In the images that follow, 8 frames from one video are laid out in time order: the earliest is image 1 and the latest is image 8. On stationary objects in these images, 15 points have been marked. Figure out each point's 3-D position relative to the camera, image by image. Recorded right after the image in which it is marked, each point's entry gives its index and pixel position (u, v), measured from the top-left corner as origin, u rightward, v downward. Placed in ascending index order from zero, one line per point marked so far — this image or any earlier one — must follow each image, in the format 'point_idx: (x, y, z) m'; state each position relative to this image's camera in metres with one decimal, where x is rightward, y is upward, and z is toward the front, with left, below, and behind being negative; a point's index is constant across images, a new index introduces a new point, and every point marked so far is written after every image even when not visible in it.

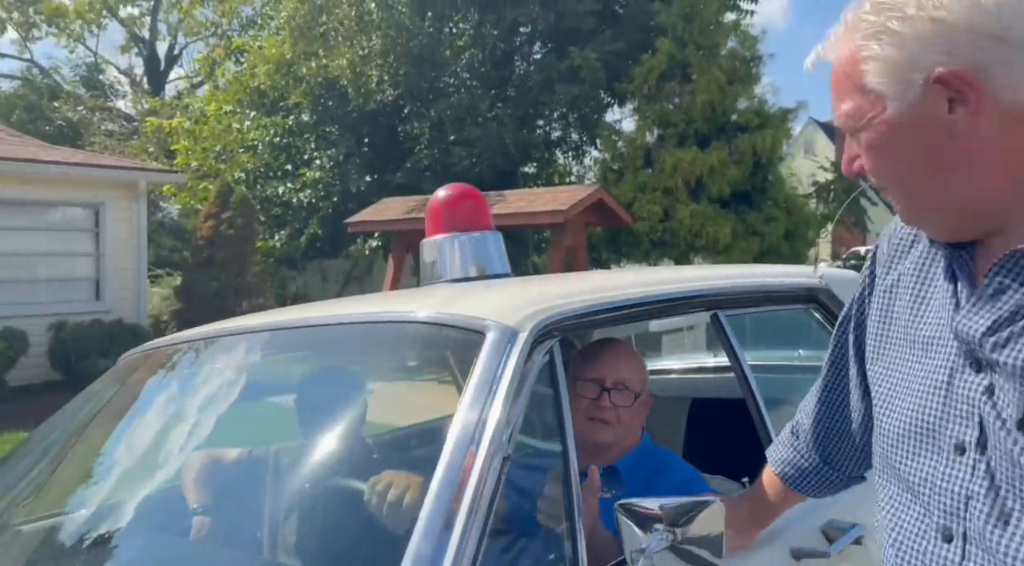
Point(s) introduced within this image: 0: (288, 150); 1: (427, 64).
0: (-3.0, +2.0, +13.3) m
1: (-0.9, +2.5, +10.4) m
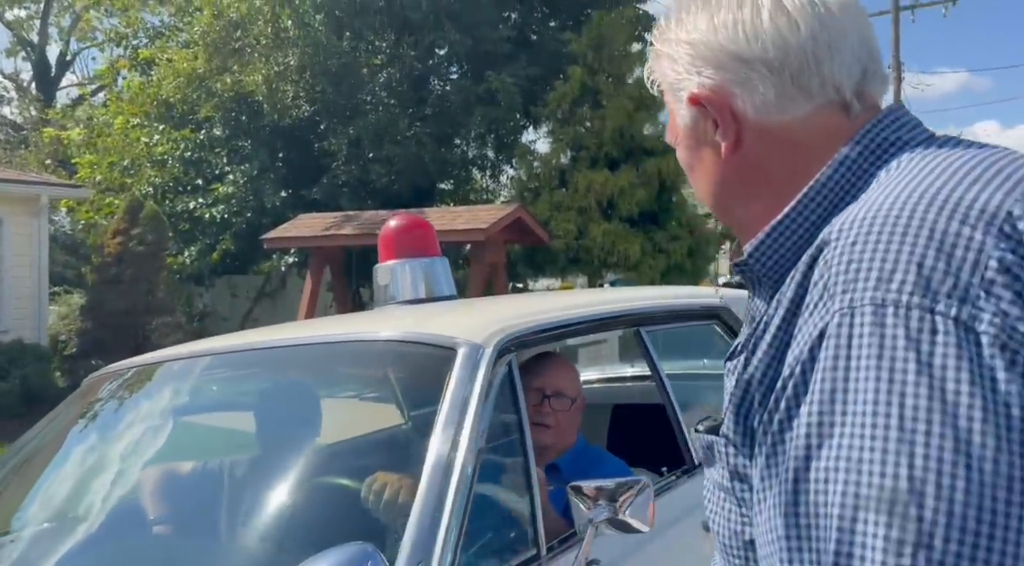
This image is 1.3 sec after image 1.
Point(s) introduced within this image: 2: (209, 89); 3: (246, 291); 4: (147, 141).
0: (-4.3, +1.8, +13.1) m
1: (-1.9, +2.4, +10.4) m
2: (-4.0, +2.9, +13.4) m
3: (-4.3, -0.1, +14.4) m
4: (-5.2, +2.3, +13.8) m
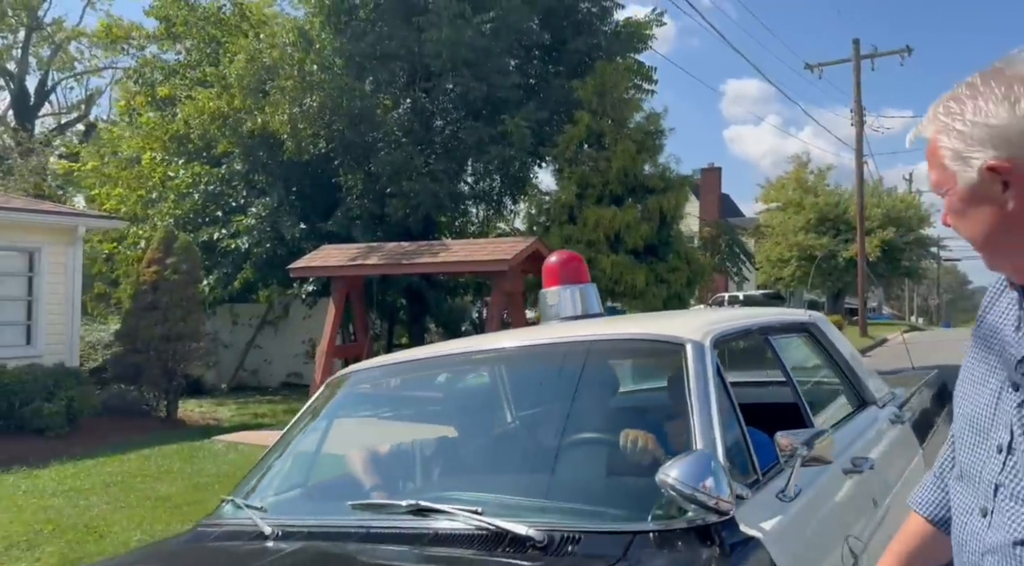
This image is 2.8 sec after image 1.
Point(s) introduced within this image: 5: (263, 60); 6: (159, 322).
0: (-4.3, +1.3, +13.6) m
1: (-1.8, +2.0, +11.1) m
2: (-4.1, +2.5, +14.0) m
3: (-4.4, -0.6, +14.9) m
4: (-5.3, +1.9, +14.3) m
5: (-3.0, +2.8, +11.1) m
6: (-3.8, -0.4, +9.6) m
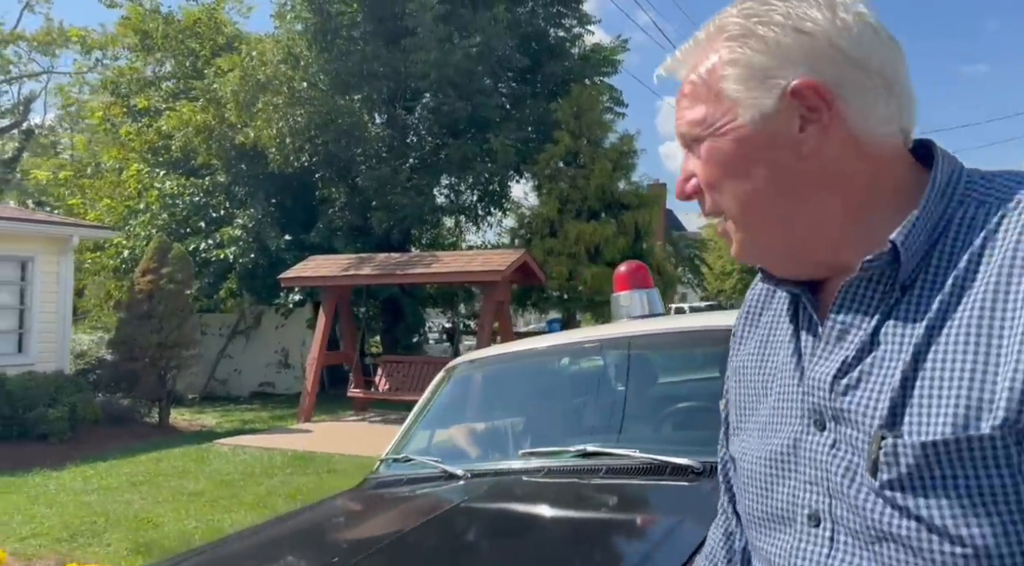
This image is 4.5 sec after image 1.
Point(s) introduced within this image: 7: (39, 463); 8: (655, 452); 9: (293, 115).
0: (-4.8, +1.2, +13.9) m
1: (-2.1, +1.9, +11.5) m
2: (-4.6, +2.3, +14.3) m
3: (-5.0, -0.8, +15.1) m
4: (-5.8, +1.7, +14.5) m
5: (-3.3, +2.7, +11.4) m
6: (-4.0, -0.5, +9.9) m
7: (-4.2, -2.1, +8.2) m
8: (+0.4, -0.5, +2.5) m
9: (-2.8, +2.2, +11.4) m
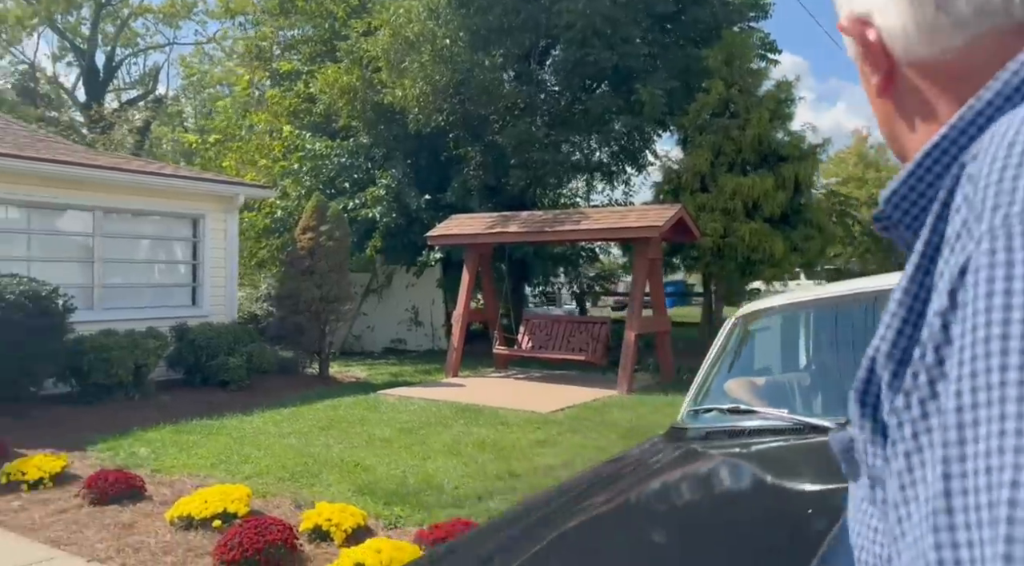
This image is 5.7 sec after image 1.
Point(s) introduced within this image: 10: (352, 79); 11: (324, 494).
0: (-2.6, +1.8, +14.2) m
1: (-0.3, +2.4, +11.6) m
2: (-2.4, +3.0, +14.6) m
3: (-2.7, -0.1, +15.5) m
4: (-3.6, +2.4, +14.9) m
5: (-1.4, +3.2, +11.6) m
6: (-2.3, 0.0, +10.2) m
7: (-2.7, -1.6, +8.6) m
8: (+1.3, -0.3, +2.4) m
9: (-1.0, +2.7, +11.5) m
10: (-2.7, +3.5, +15.3) m
11: (-1.2, -1.2, +5.4) m
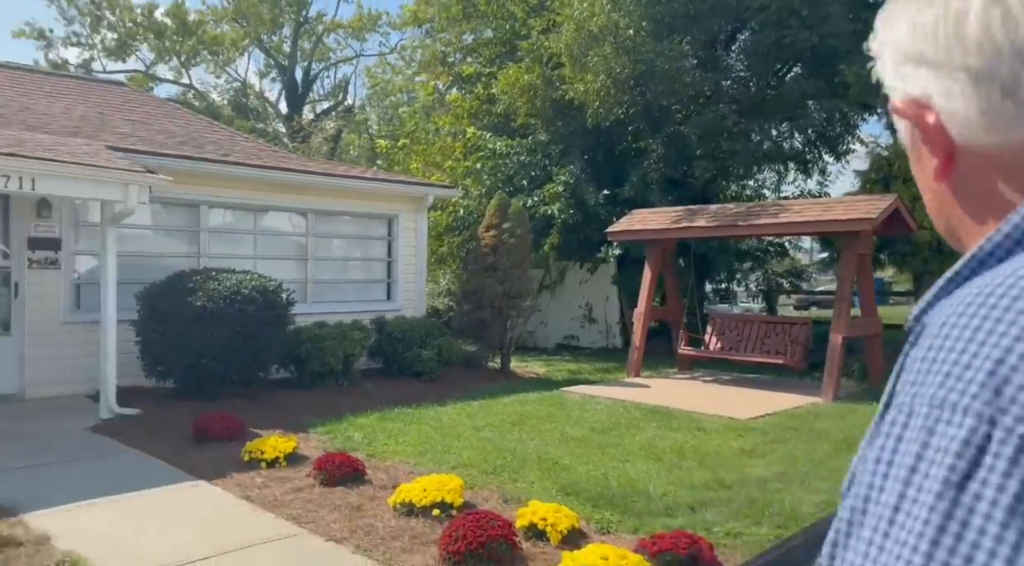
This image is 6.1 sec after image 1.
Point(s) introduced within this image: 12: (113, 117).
0: (+0.2, +1.9, +14.3) m
1: (+2.1, +2.5, +11.3) m
2: (+0.5, +3.1, +14.6) m
3: (+0.4, 0.0, +15.6) m
4: (-0.6, +2.5, +15.2) m
5: (+1.0, +3.3, +11.5) m
6: (-0.1, 0.0, +10.4) m
7: (-0.8, -1.6, +8.9) m
8: (+2.0, -0.3, +2.0) m
9: (+1.4, +2.7, +11.3) m
10: (+0.4, +3.6, +15.4) m
11: (+0.1, -1.2, +5.4) m
12: (-6.5, +2.4, +14.7) m
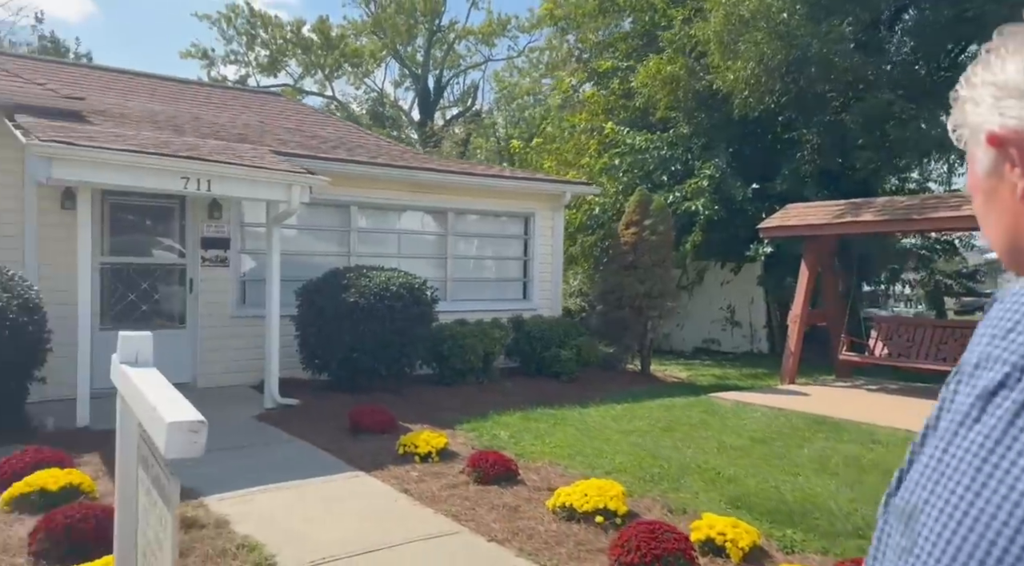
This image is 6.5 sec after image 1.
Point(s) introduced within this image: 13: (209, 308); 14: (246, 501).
0: (+2.5, +1.9, +13.8) m
1: (+3.9, +2.5, +10.5) m
2: (+2.8, +3.1, +14.0) m
3: (+2.8, 0.0, +15.0) m
4: (+1.8, +2.5, +14.7) m
5: (+2.8, +3.3, +10.9) m
6: (+1.5, +0.1, +9.9) m
7: (+0.6, -1.5, +8.5) m
8: (+2.5, -0.2, +1.4) m
9: (+3.2, +2.8, +10.6) m
10: (+2.7, +3.6, +14.8) m
11: (+1.0, -1.1, +4.9) m
12: (-4.1, +2.5, +15.1) m
13: (-4.1, -0.3, +11.9) m
14: (-2.1, -1.7, +6.9) m
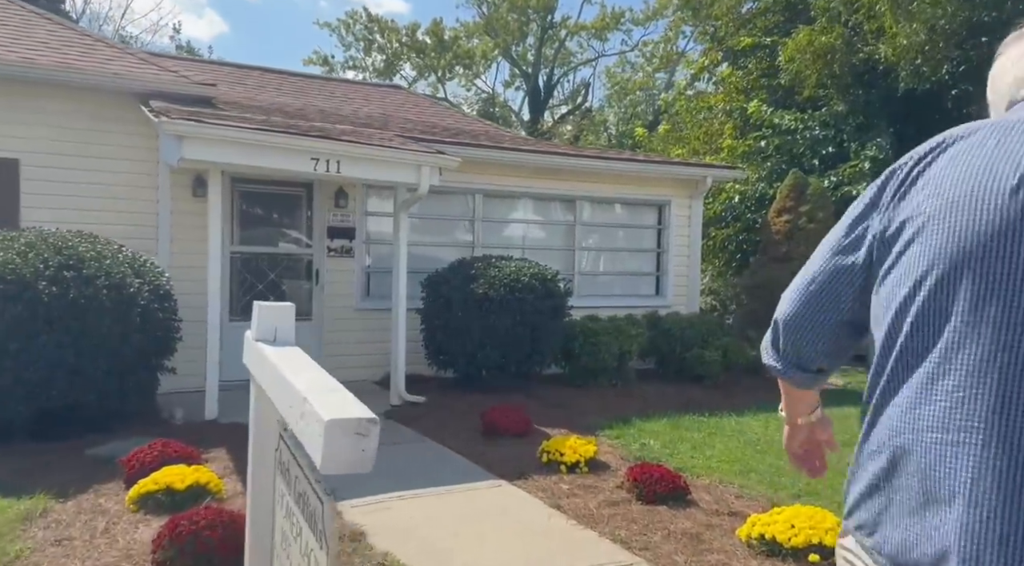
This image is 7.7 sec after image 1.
0: (+4.5, +2.0, +12.4) m
1: (+5.5, +2.5, +9.0) m
2: (+4.9, +3.1, +12.6) m
3: (+4.9, +0.1, +13.6) m
4: (+3.9, +2.6, +13.5) m
5: (+4.5, +3.3, +9.5) m
6: (+3.1, +0.1, +8.7) m
7: (+1.9, -1.4, +7.4) m
8: (+3.0, -0.2, +0.1) m
9: (+4.8, +2.8, +9.2) m
10: (+4.9, +3.6, +13.4) m
11: (+1.9, -1.0, +3.8) m
12: (-1.9, +2.6, +14.5) m
13: (-2.3, -0.2, +11.3) m
14: (-0.9, -1.6, +6.1) m
